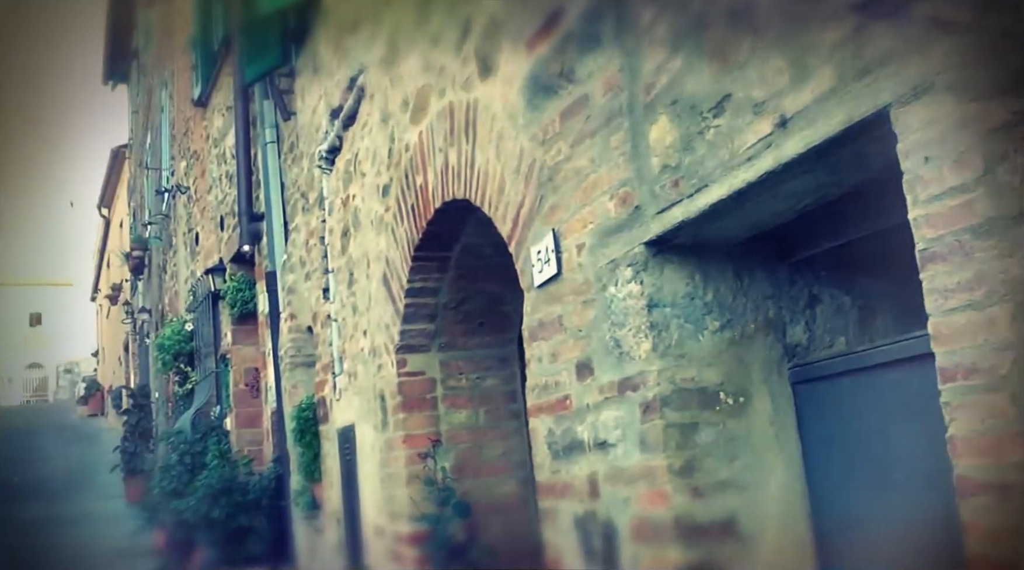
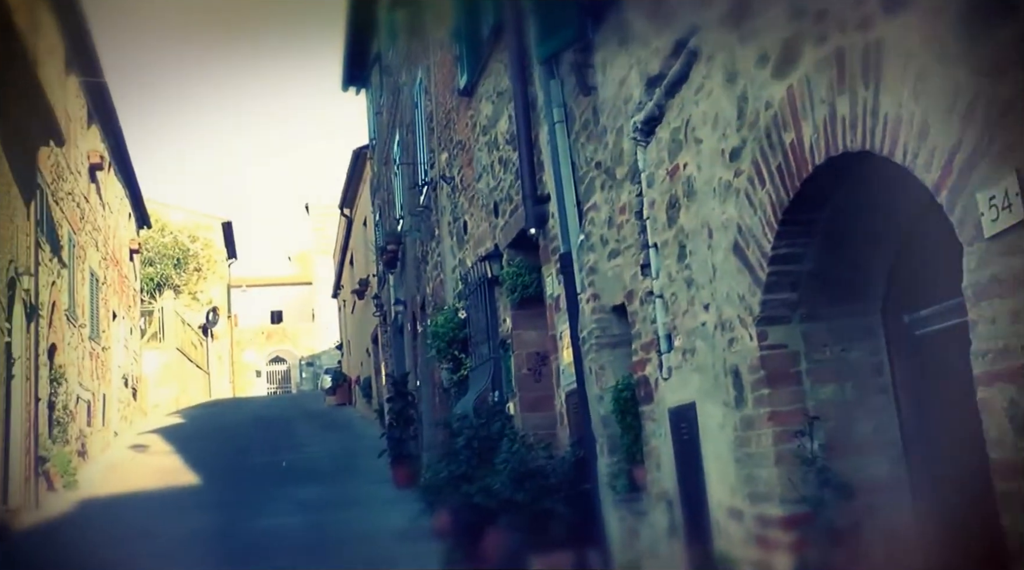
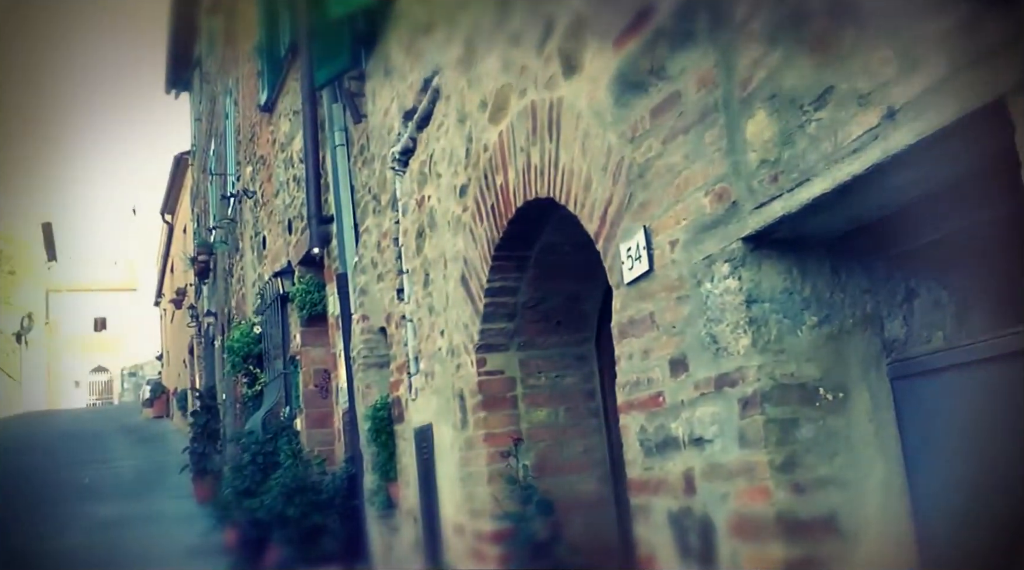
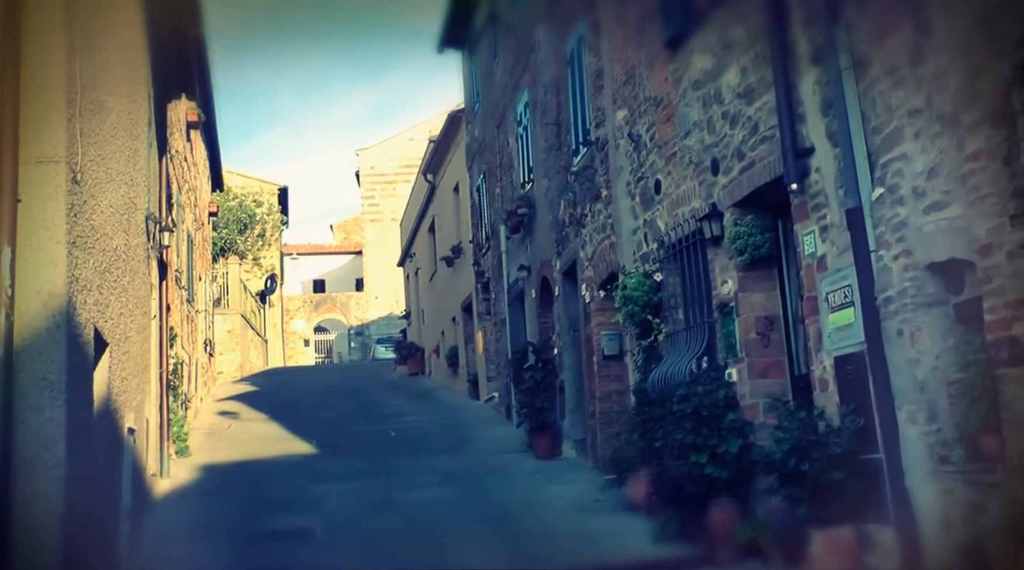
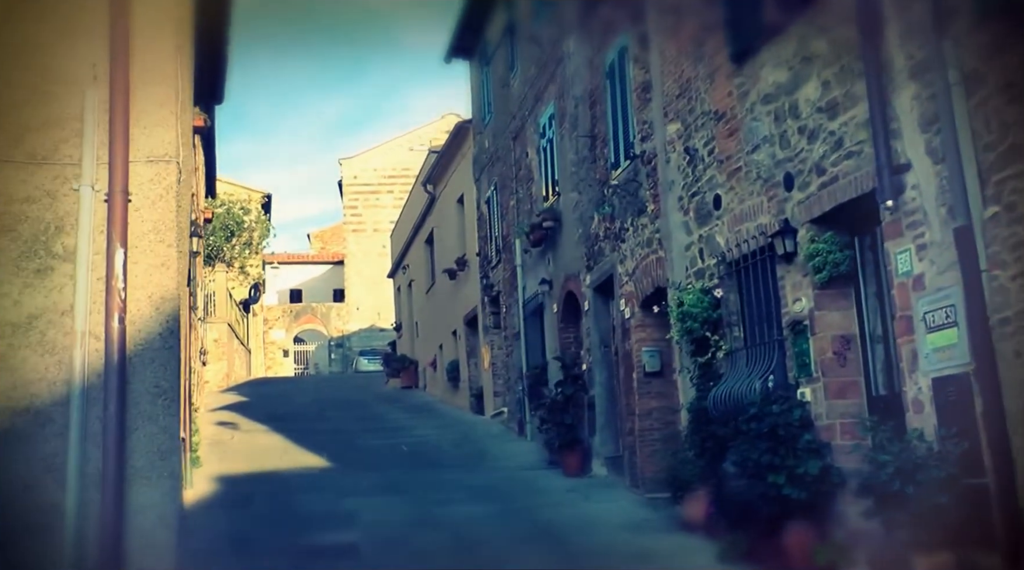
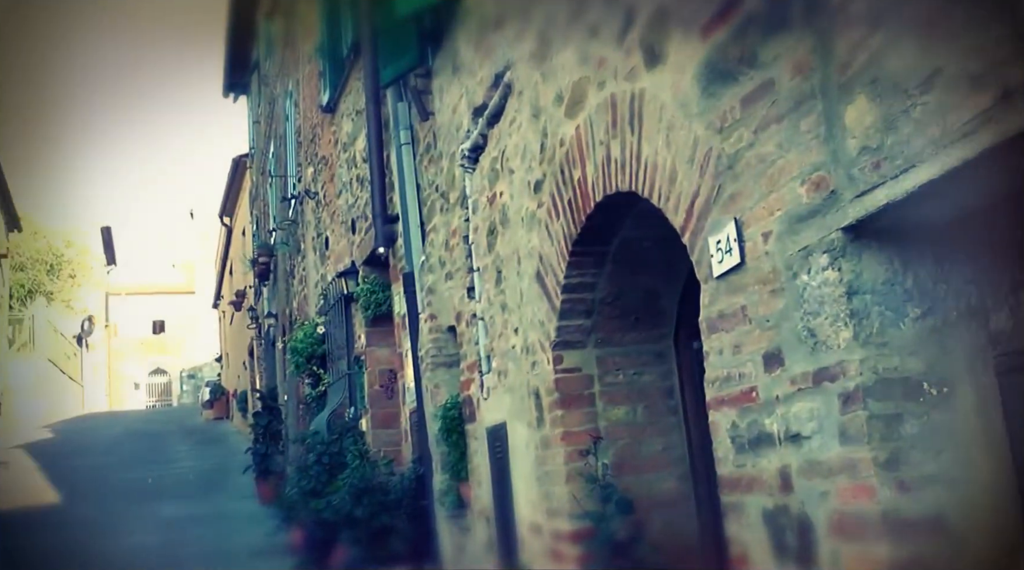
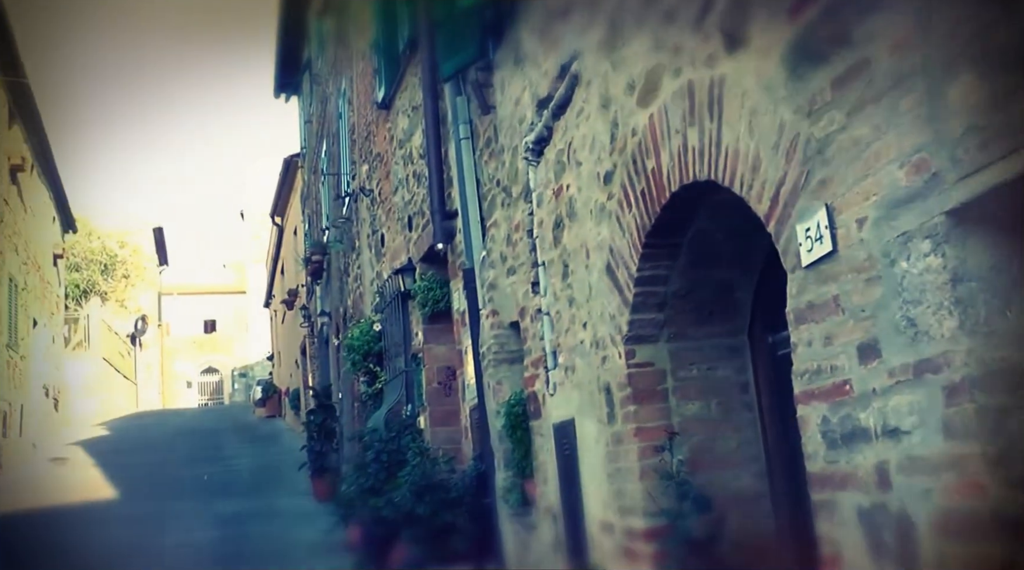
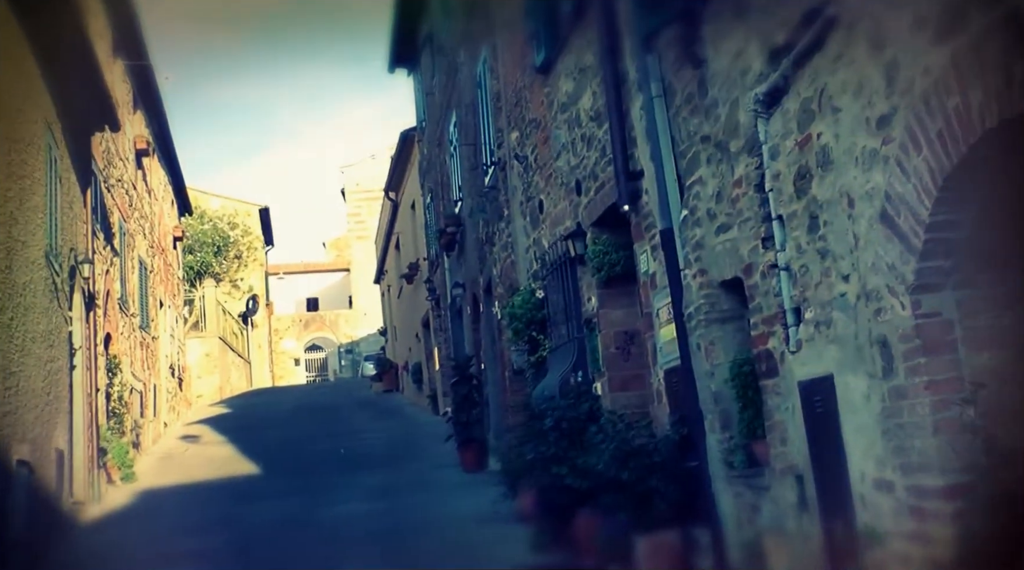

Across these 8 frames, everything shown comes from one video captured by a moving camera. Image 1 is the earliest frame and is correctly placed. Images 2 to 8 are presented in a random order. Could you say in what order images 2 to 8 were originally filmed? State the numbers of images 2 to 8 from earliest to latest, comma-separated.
3, 6, 7, 2, 8, 4, 5
